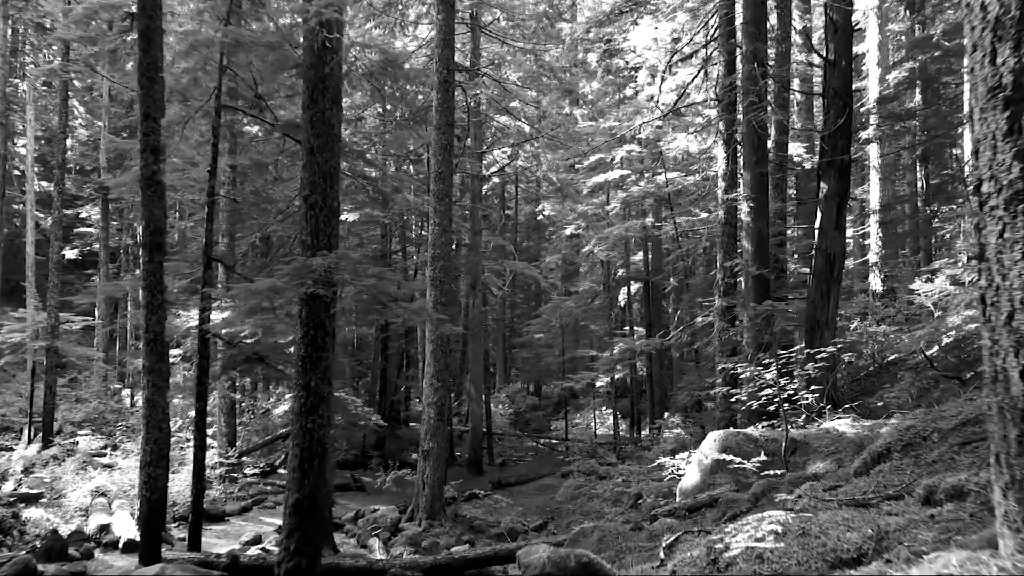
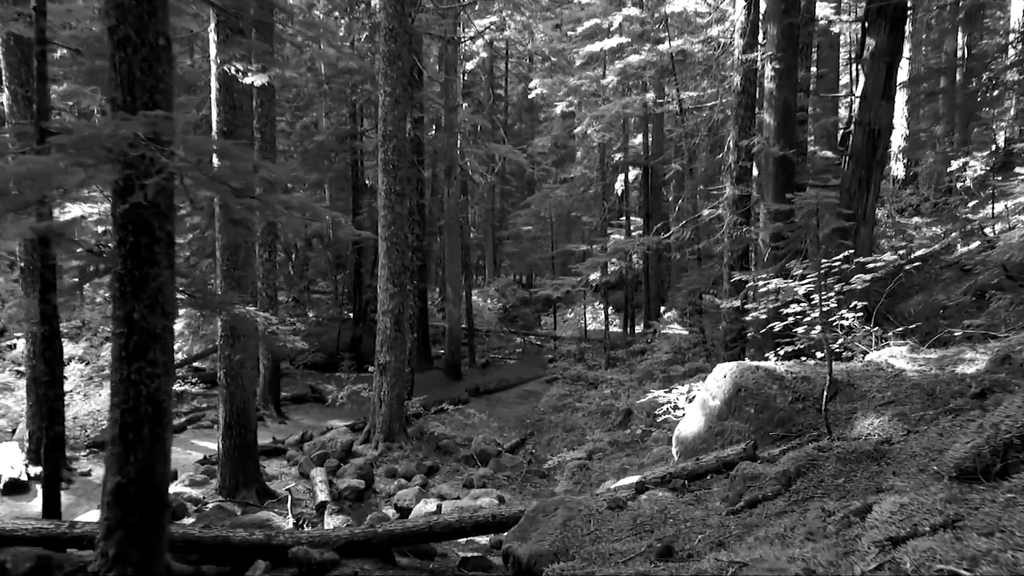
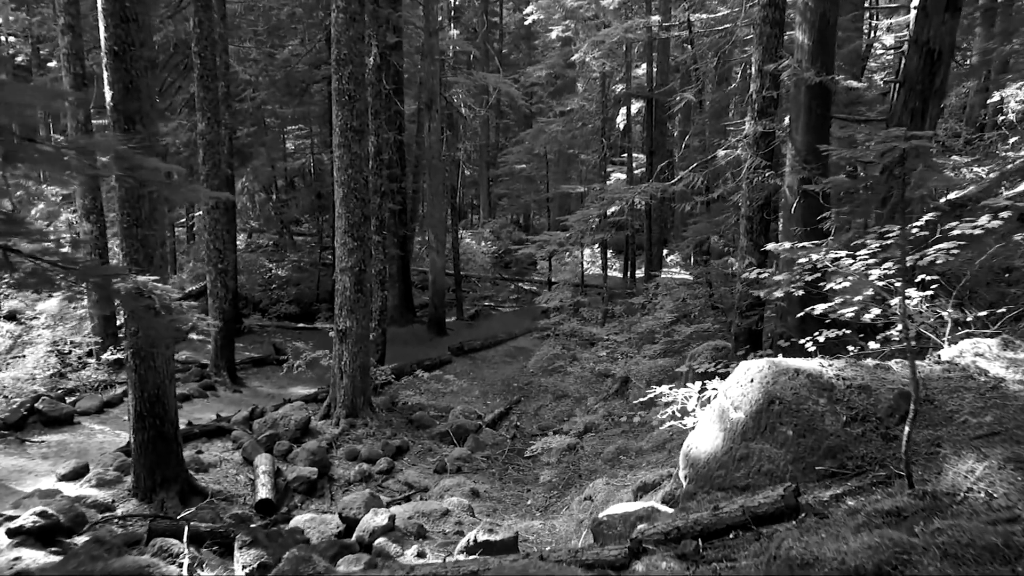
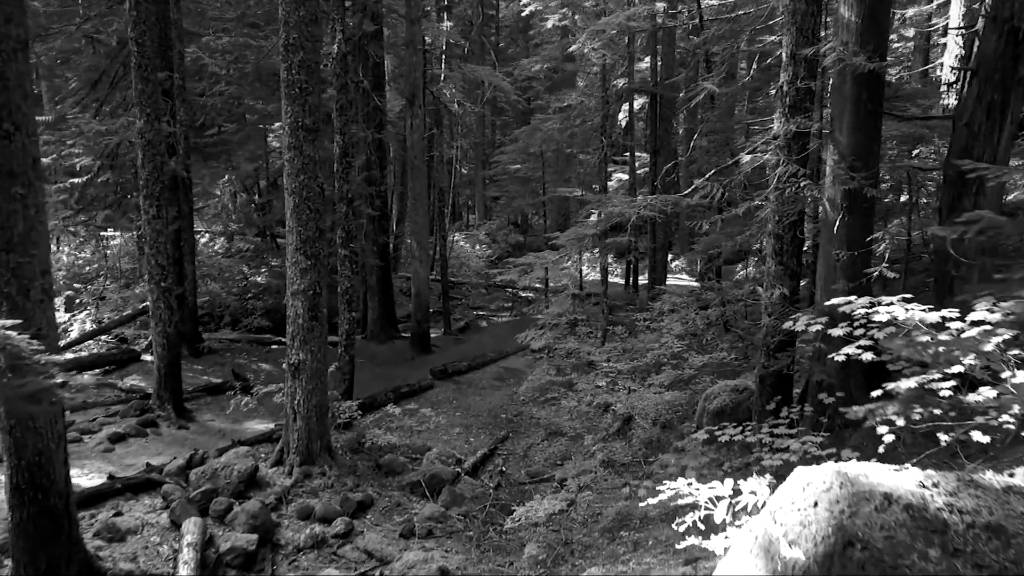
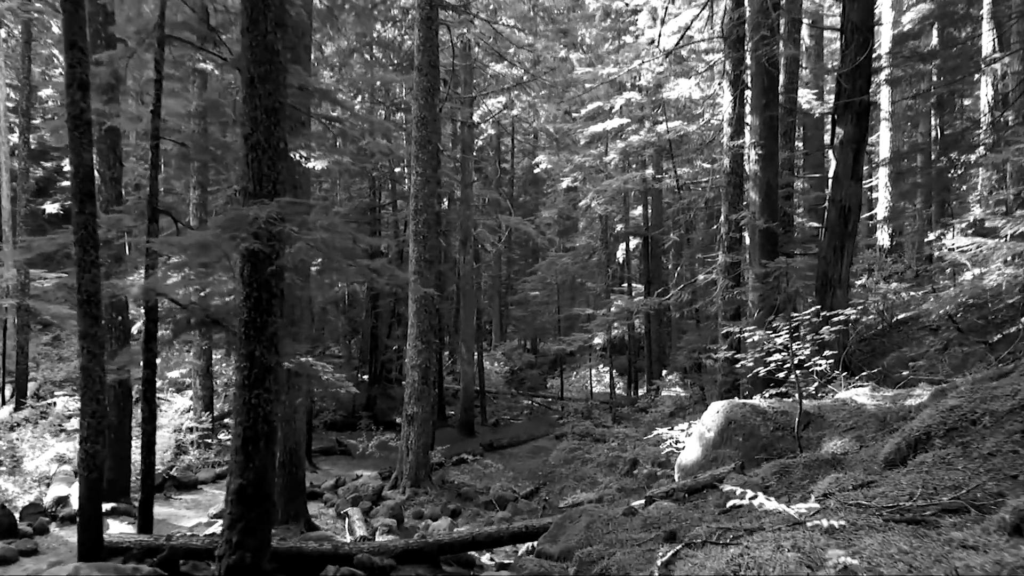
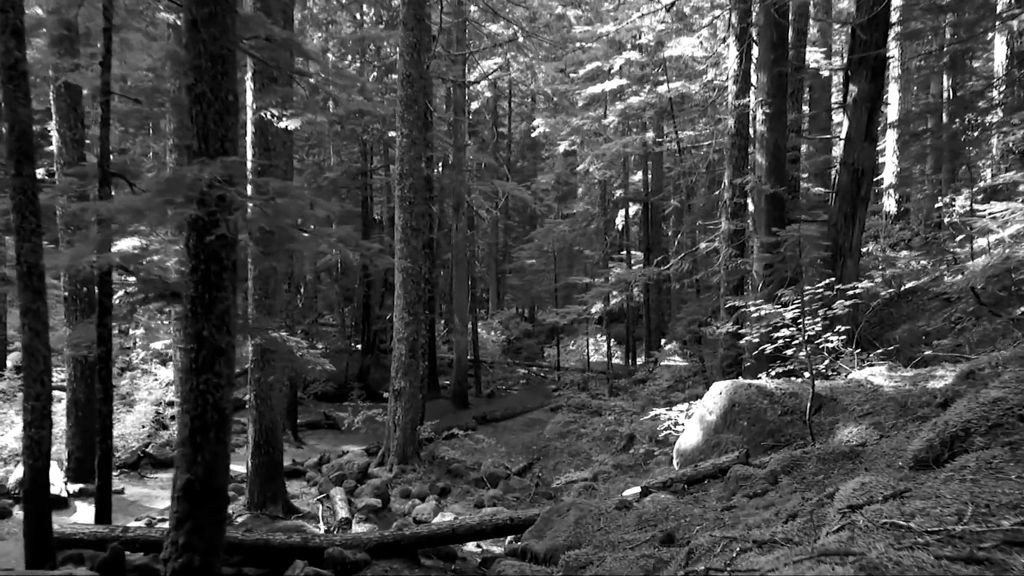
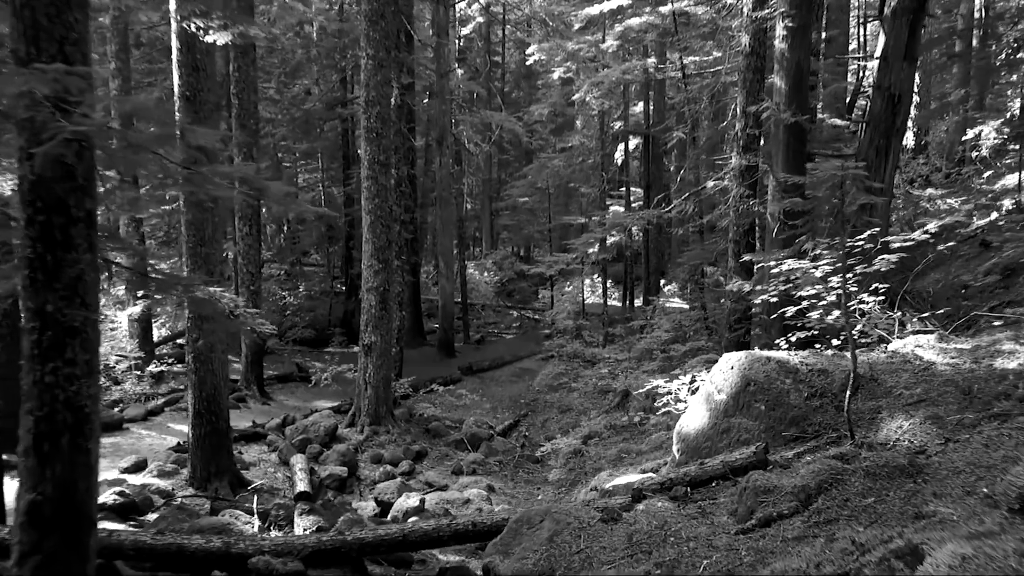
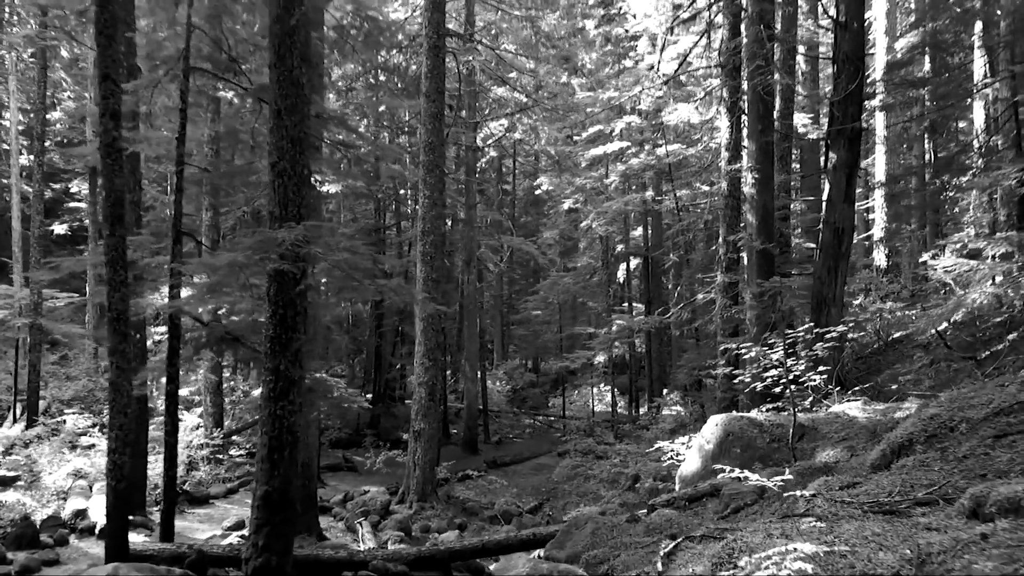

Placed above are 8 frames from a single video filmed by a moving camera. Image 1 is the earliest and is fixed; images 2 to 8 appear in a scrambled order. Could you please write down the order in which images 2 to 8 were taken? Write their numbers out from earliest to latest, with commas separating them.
8, 5, 6, 2, 7, 3, 4
